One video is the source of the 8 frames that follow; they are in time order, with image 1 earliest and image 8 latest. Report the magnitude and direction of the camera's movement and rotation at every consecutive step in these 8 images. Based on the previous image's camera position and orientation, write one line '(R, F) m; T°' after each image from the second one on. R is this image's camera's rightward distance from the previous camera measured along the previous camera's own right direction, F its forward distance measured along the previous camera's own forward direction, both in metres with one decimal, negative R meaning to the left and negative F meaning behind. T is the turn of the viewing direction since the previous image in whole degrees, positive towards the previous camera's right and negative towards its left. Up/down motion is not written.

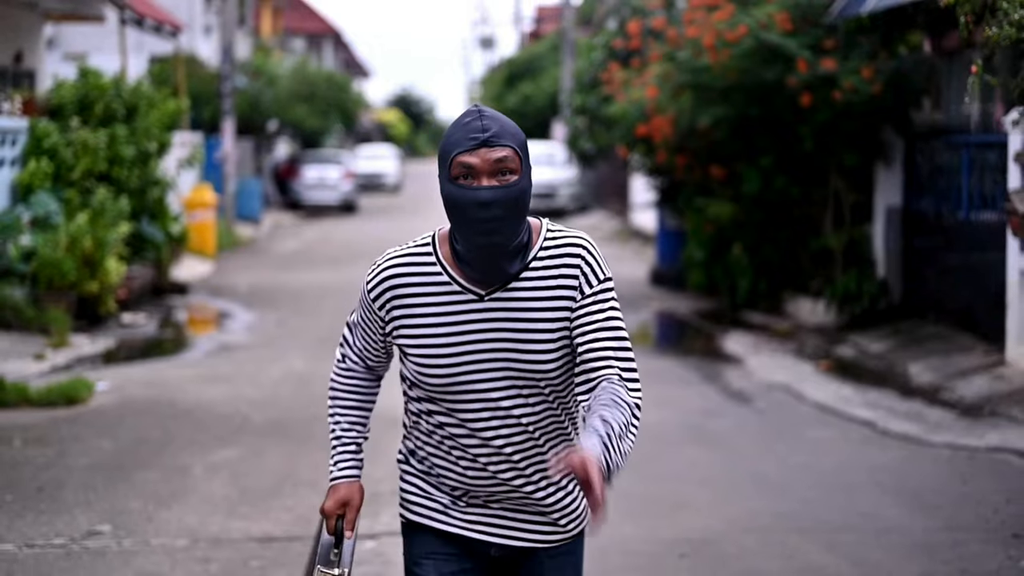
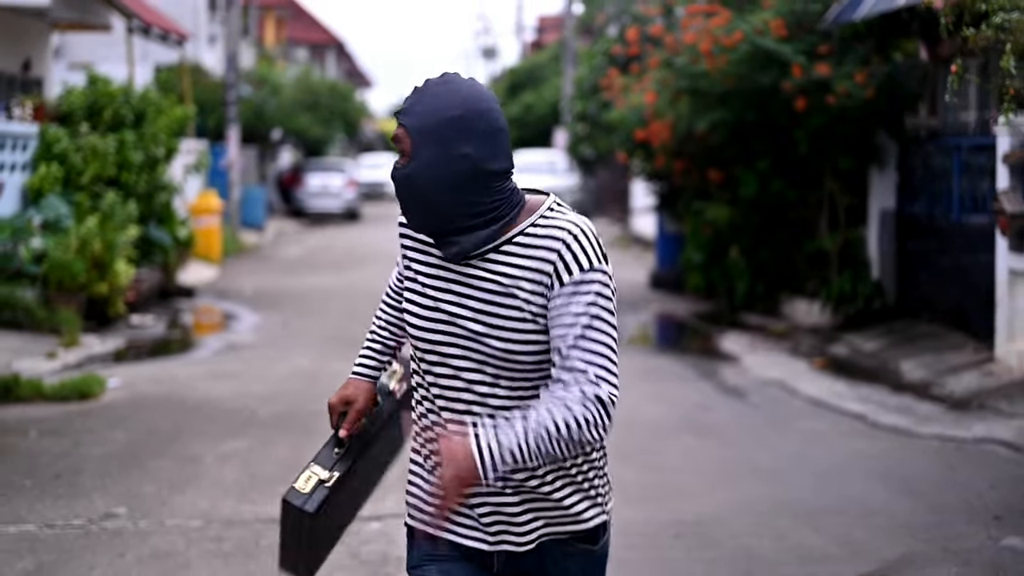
(0.0, -0.3) m; 0°
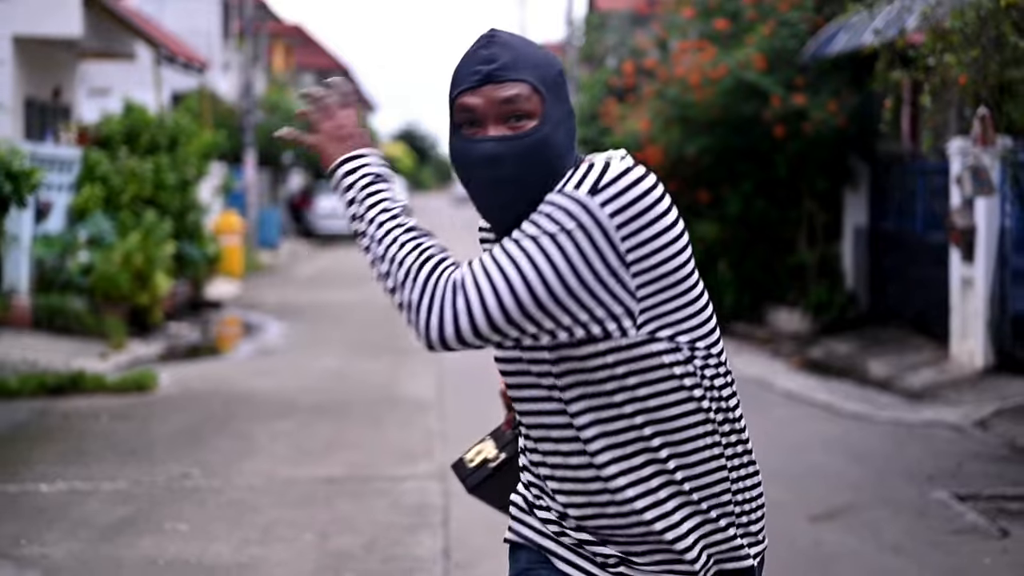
(-0.1, -1.3) m; 0°
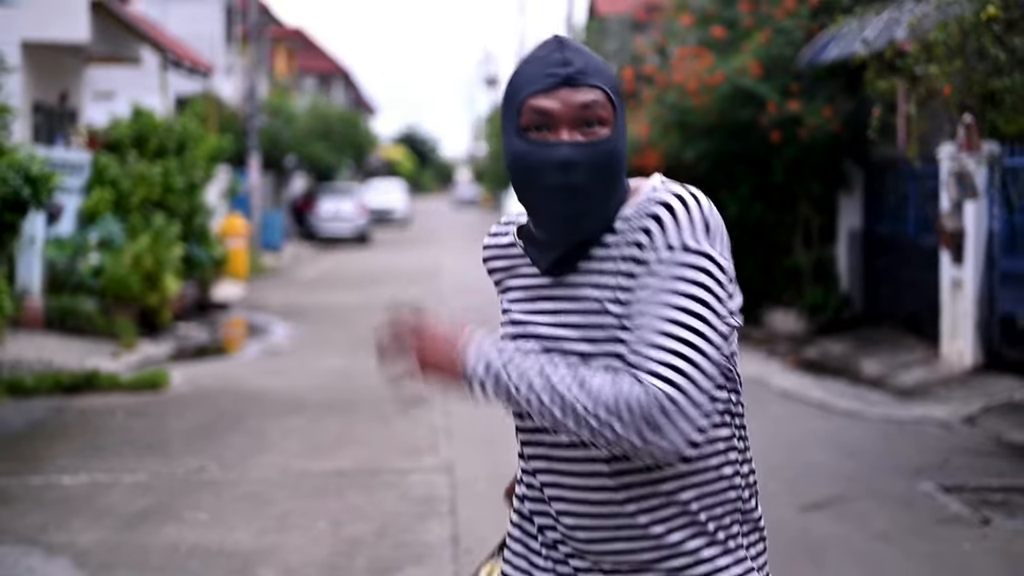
(0.0, -0.3) m; 0°
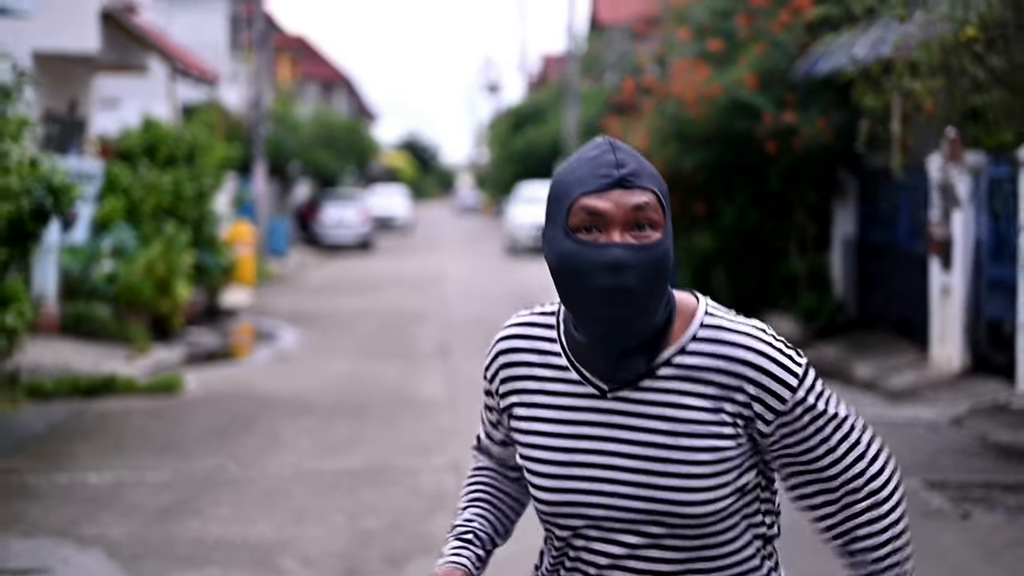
(0.0, -0.4) m; 0°
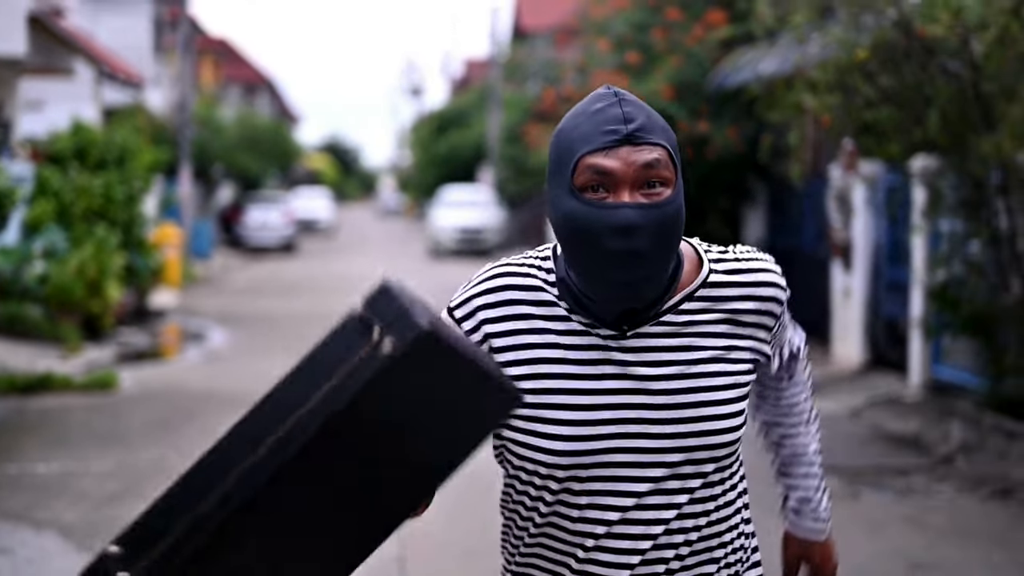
(0.0, -0.5) m; +3°
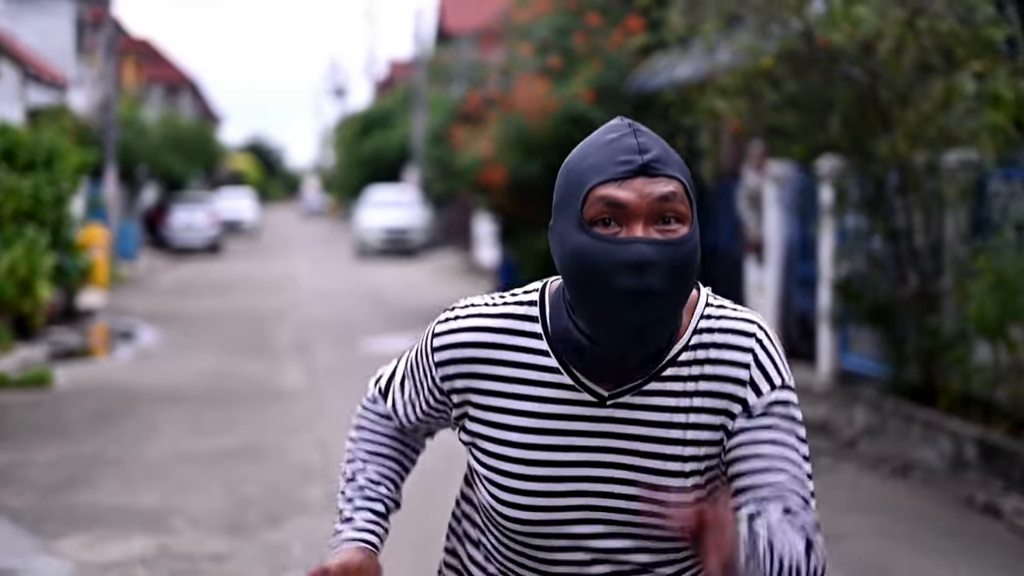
(0.0, -0.4) m; +3°
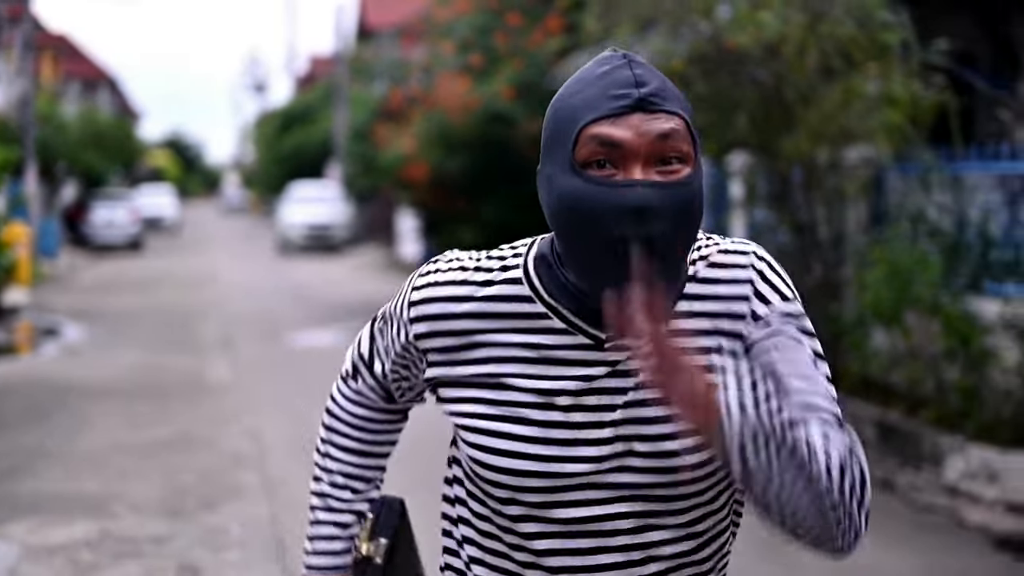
(0.0, -0.4) m; +3°
